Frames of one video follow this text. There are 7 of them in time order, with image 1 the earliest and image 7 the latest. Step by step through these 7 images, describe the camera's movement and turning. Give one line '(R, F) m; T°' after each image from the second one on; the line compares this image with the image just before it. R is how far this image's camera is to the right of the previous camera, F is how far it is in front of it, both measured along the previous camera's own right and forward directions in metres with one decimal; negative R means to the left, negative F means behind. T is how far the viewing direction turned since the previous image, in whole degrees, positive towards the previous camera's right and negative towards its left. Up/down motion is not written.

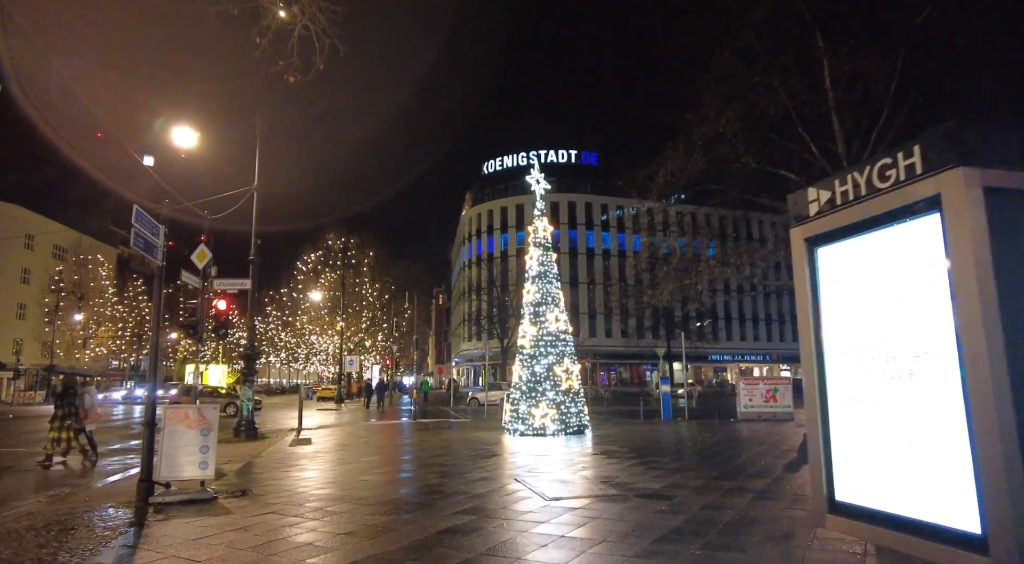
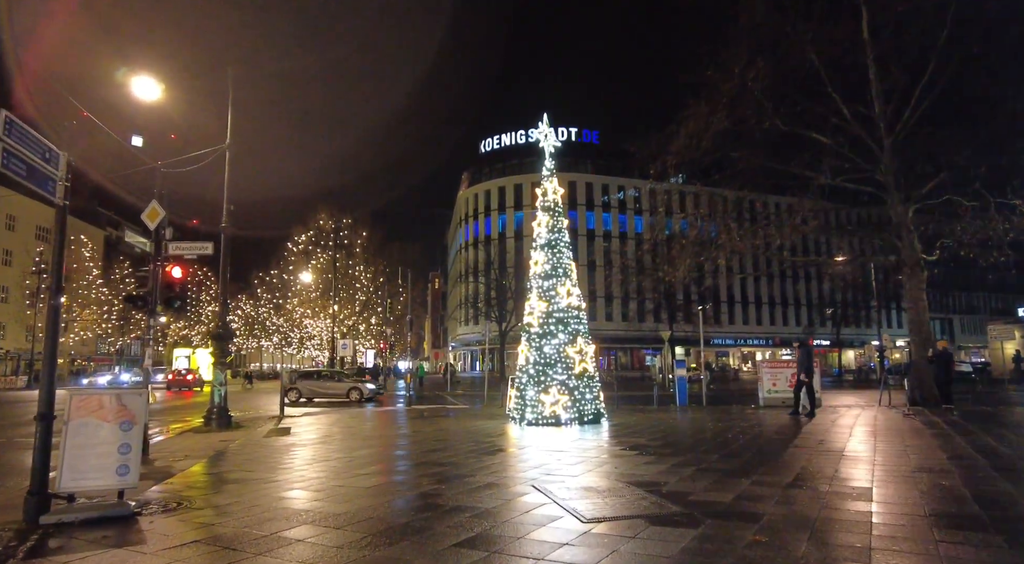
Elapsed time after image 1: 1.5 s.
(-0.2, +1.7) m; 0°
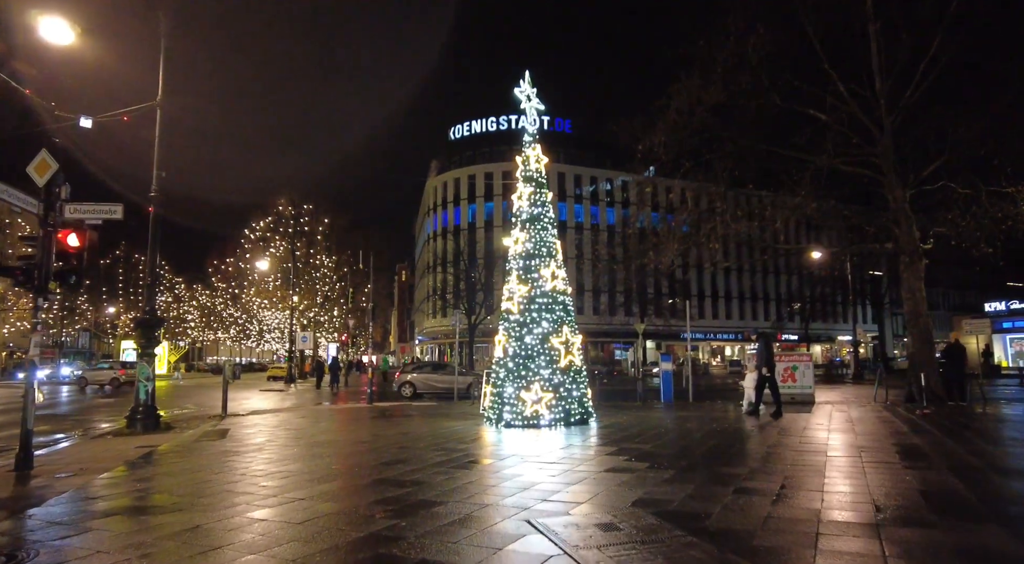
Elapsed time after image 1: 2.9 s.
(-0.2, +1.7) m; +3°
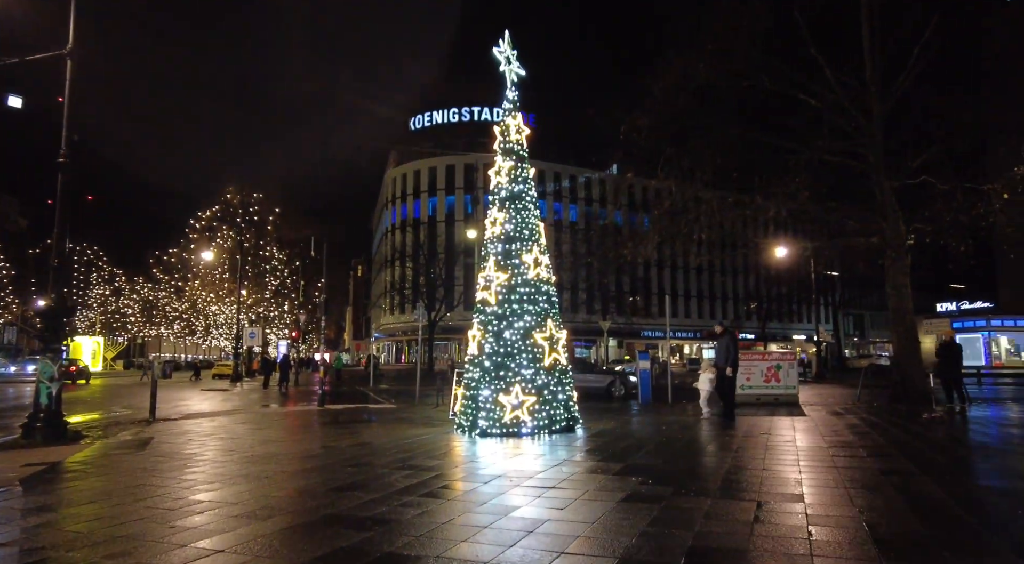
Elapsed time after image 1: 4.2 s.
(-0.3, +1.4) m; +4°
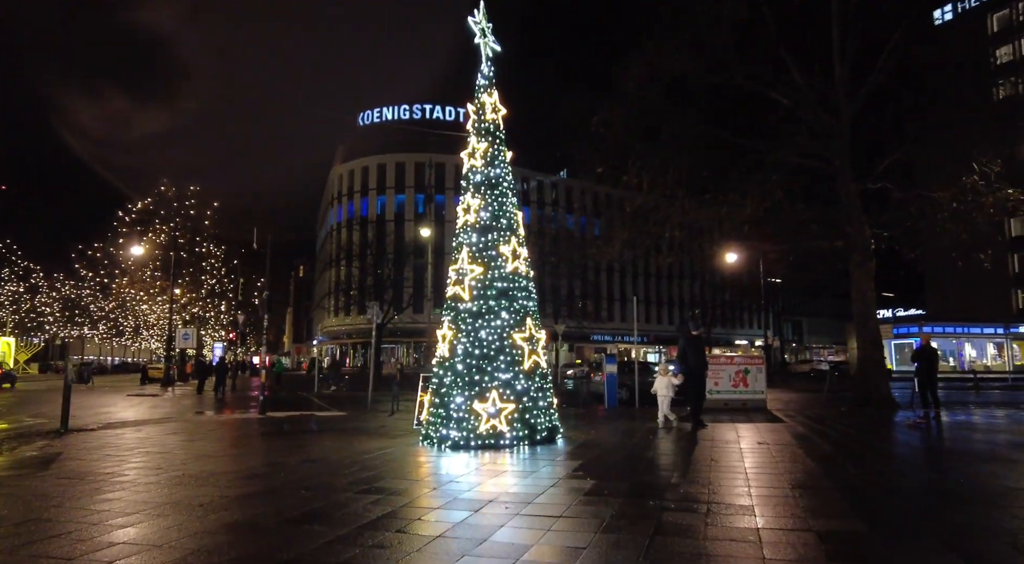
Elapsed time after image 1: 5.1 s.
(-0.4, +1.0) m; +5°
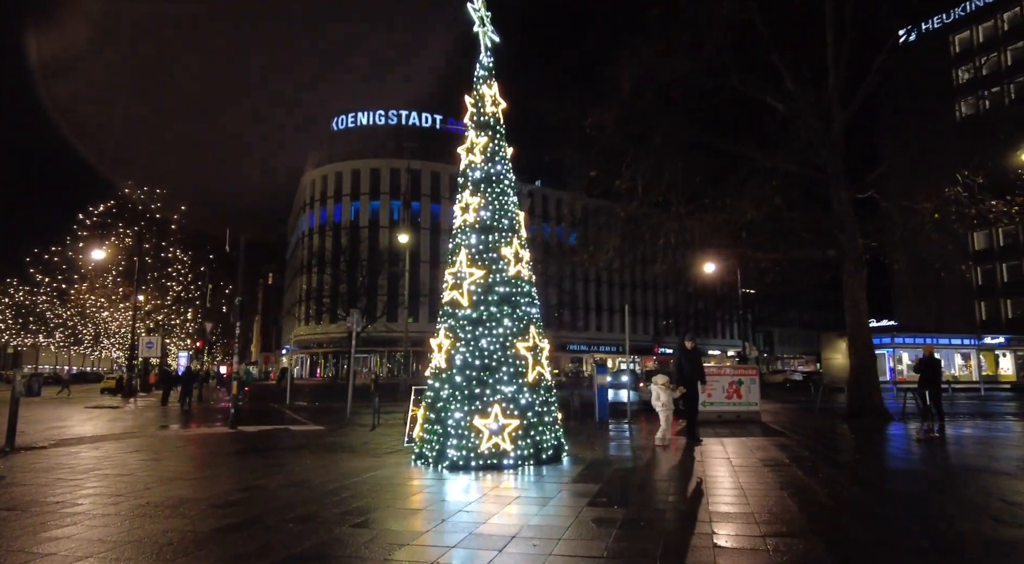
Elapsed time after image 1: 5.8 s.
(-0.4, +0.7) m; +3°
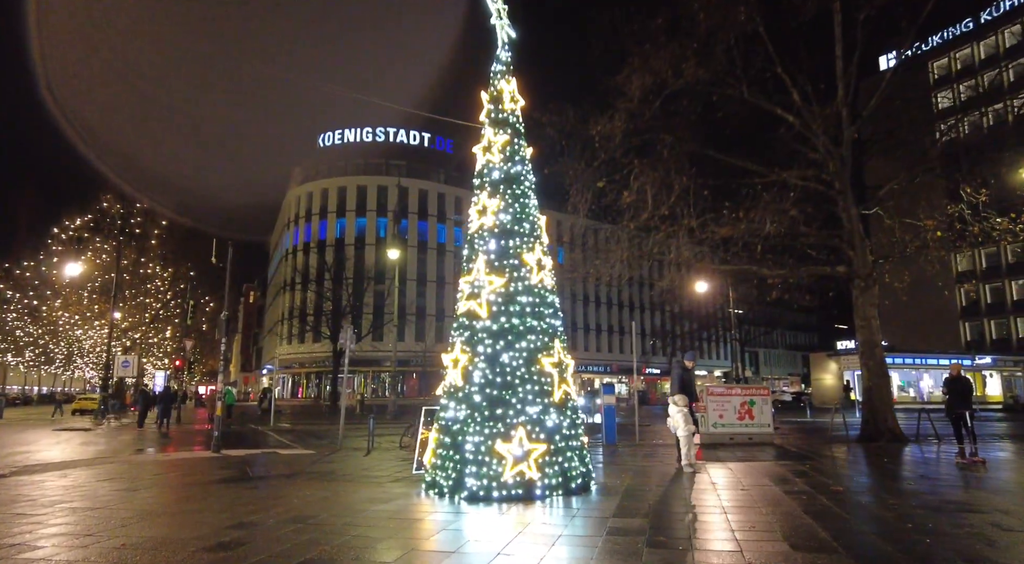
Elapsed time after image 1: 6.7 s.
(-0.5, +0.7) m; +2°
